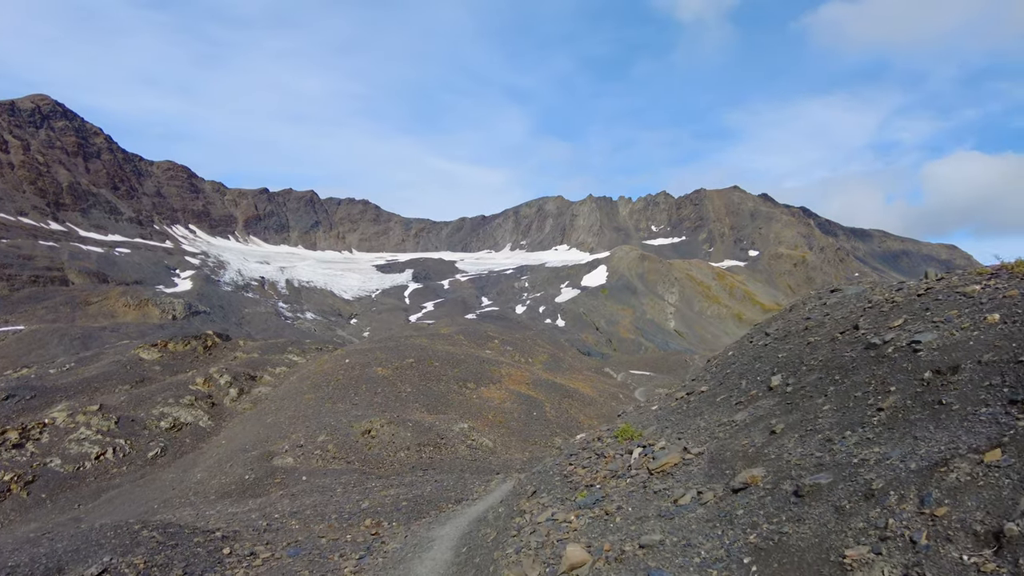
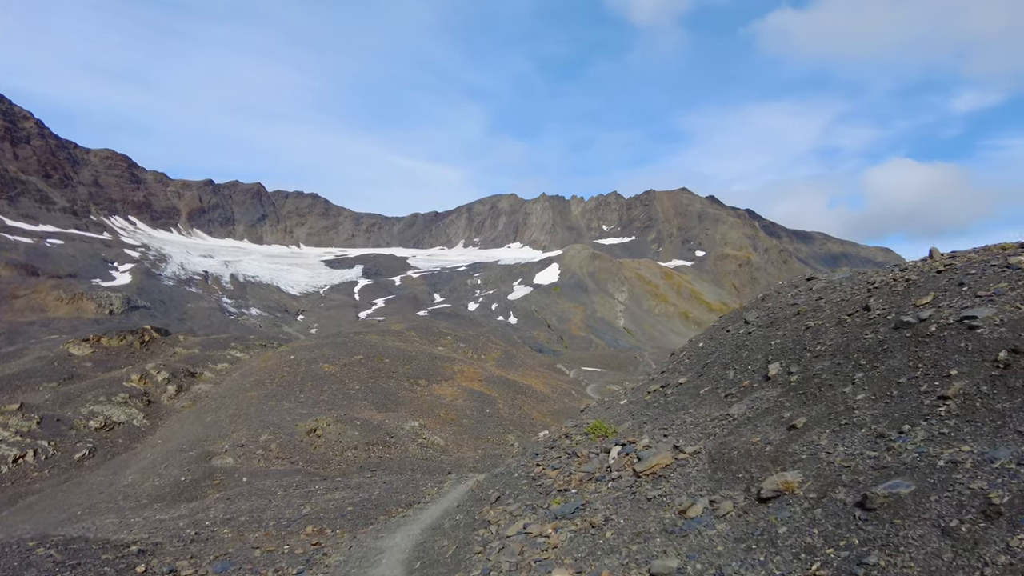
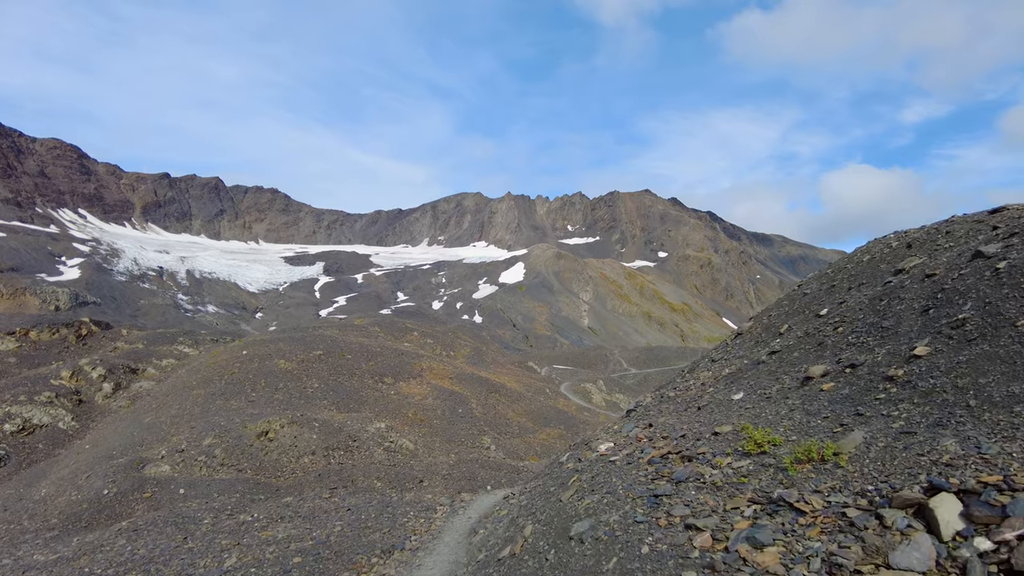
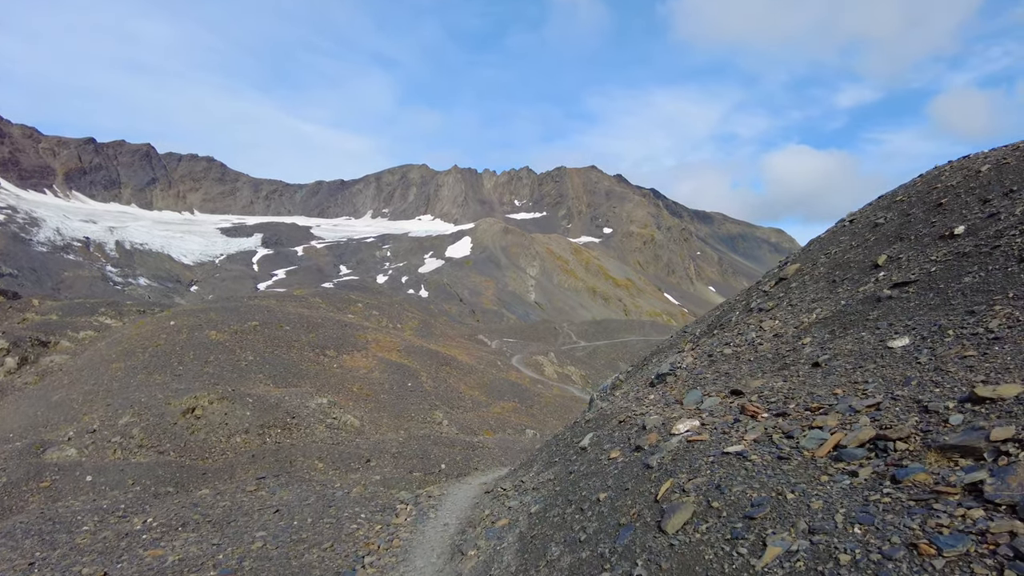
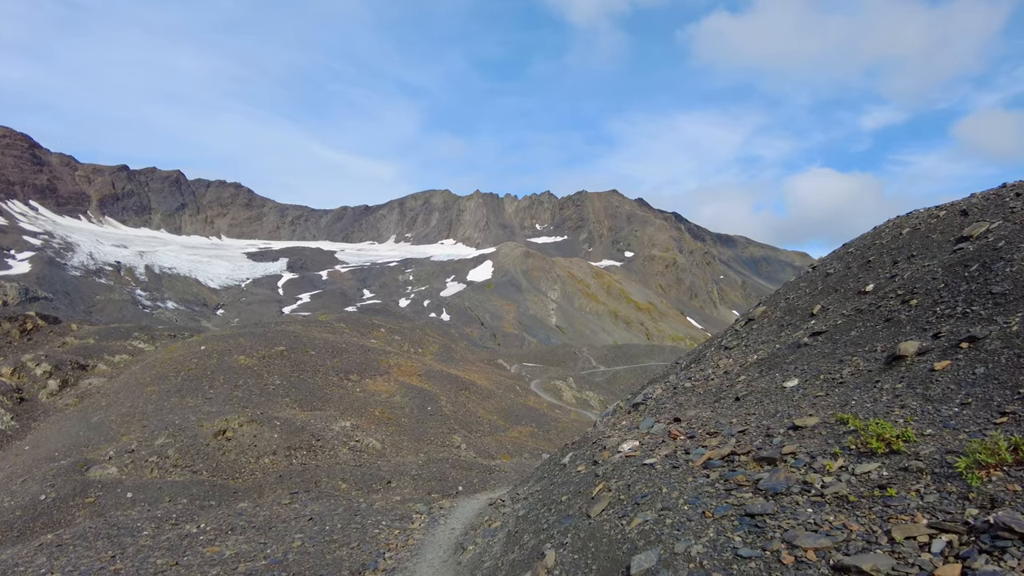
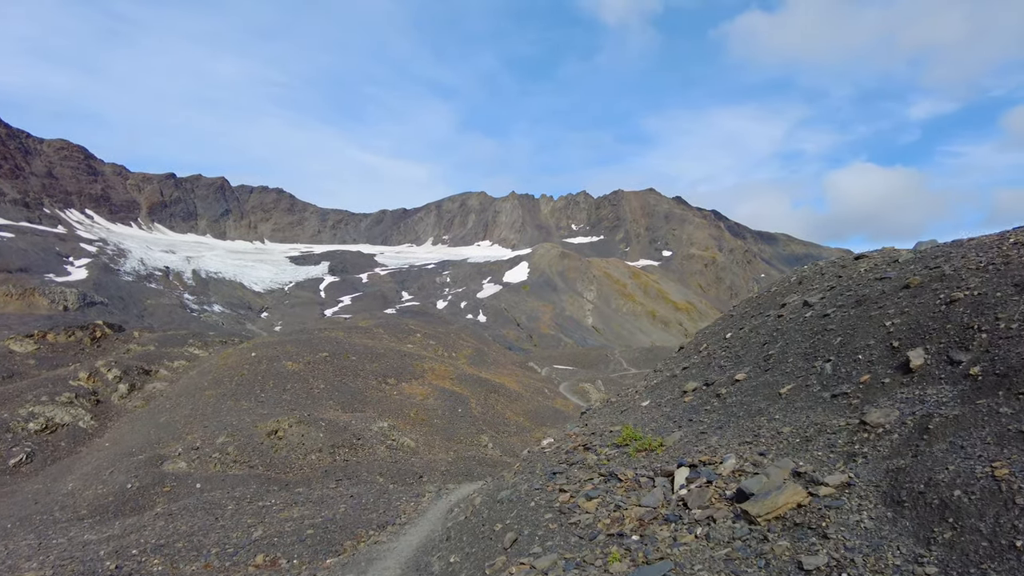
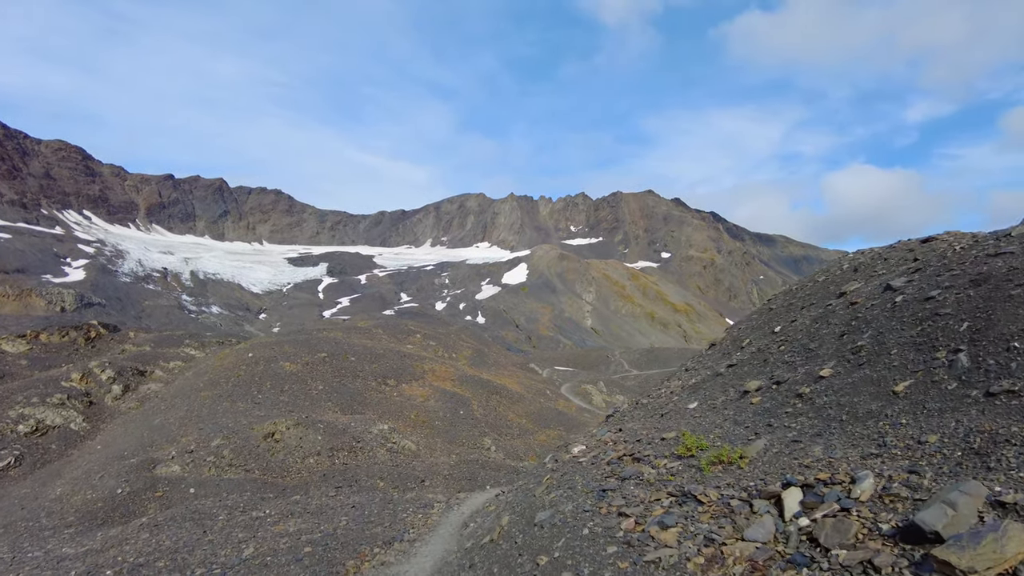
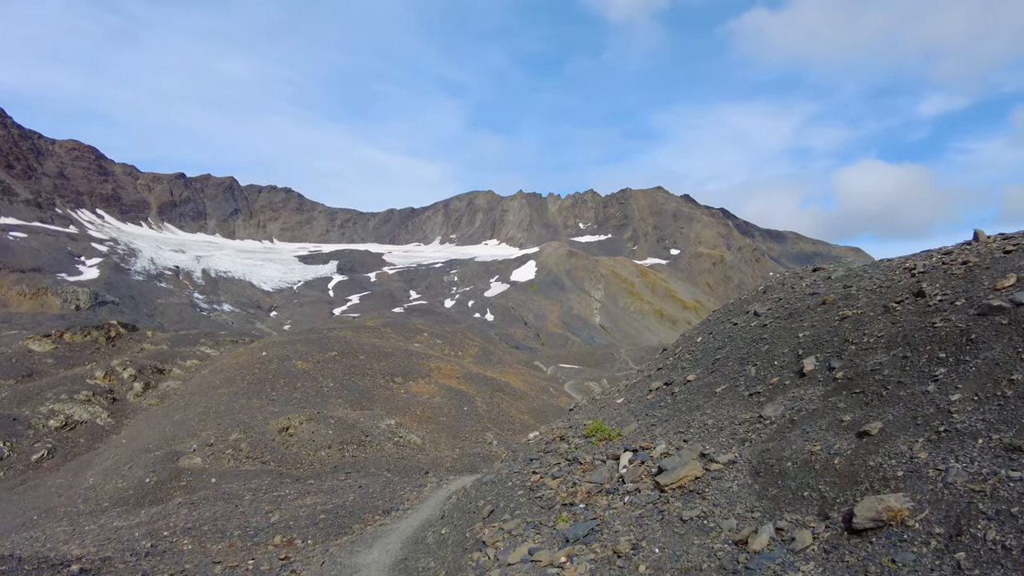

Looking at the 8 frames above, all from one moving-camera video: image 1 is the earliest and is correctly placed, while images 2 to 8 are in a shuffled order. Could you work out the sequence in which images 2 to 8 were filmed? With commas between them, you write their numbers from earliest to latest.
2, 8, 6, 7, 3, 5, 4
